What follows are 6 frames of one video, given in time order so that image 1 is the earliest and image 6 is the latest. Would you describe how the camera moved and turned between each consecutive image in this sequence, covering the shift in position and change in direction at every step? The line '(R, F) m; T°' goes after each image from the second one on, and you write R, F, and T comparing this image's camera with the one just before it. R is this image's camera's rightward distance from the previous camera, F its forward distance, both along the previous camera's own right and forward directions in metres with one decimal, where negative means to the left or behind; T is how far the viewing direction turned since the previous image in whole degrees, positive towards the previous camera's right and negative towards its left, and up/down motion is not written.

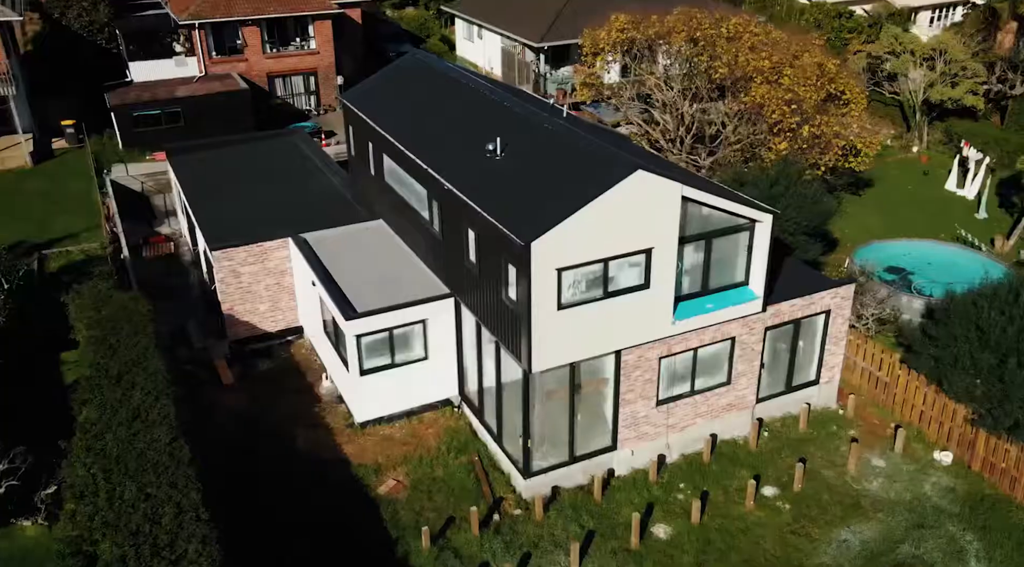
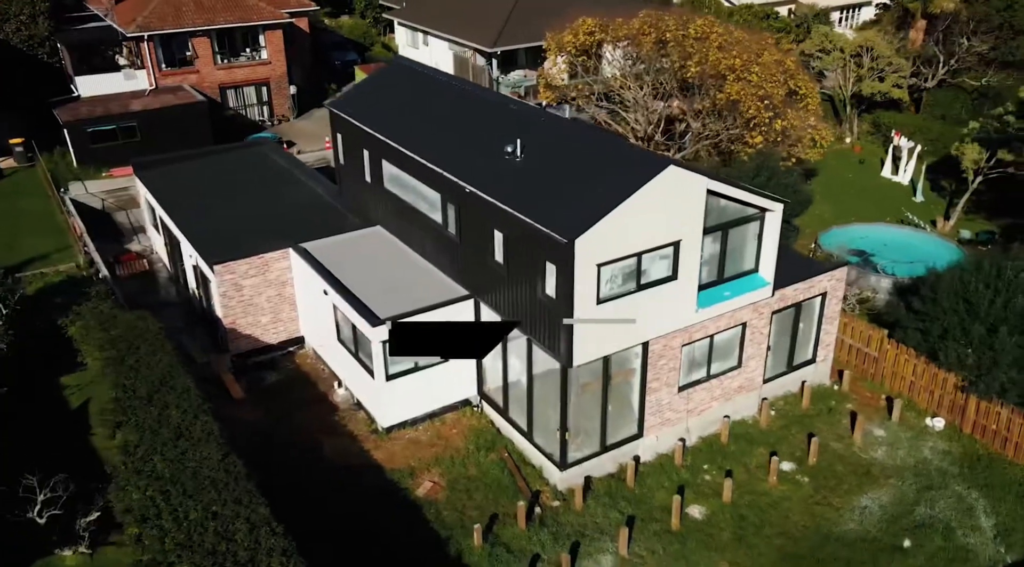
(-2.6, -0.2) m; +6°
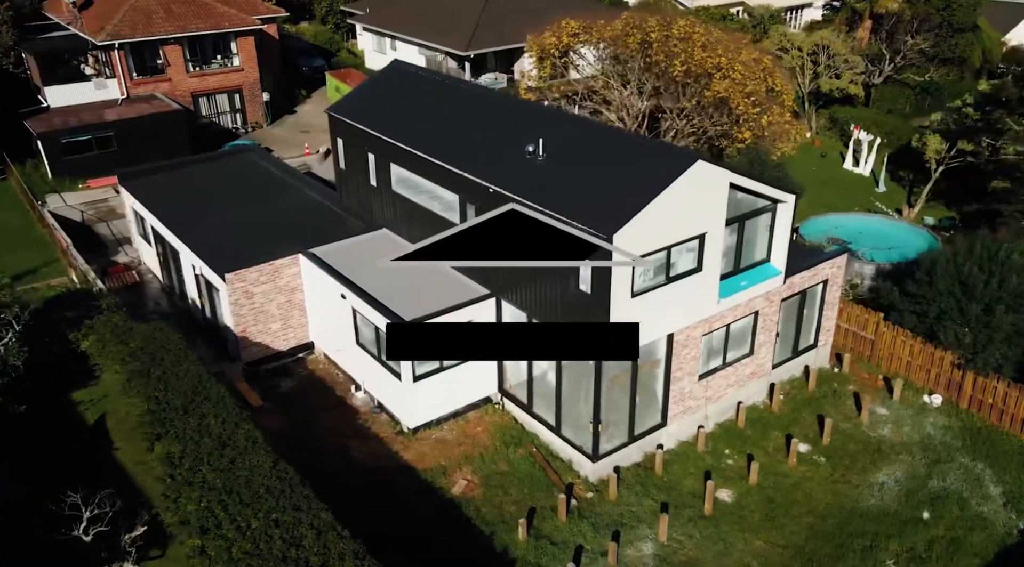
(-2.0, -0.2) m; +4°
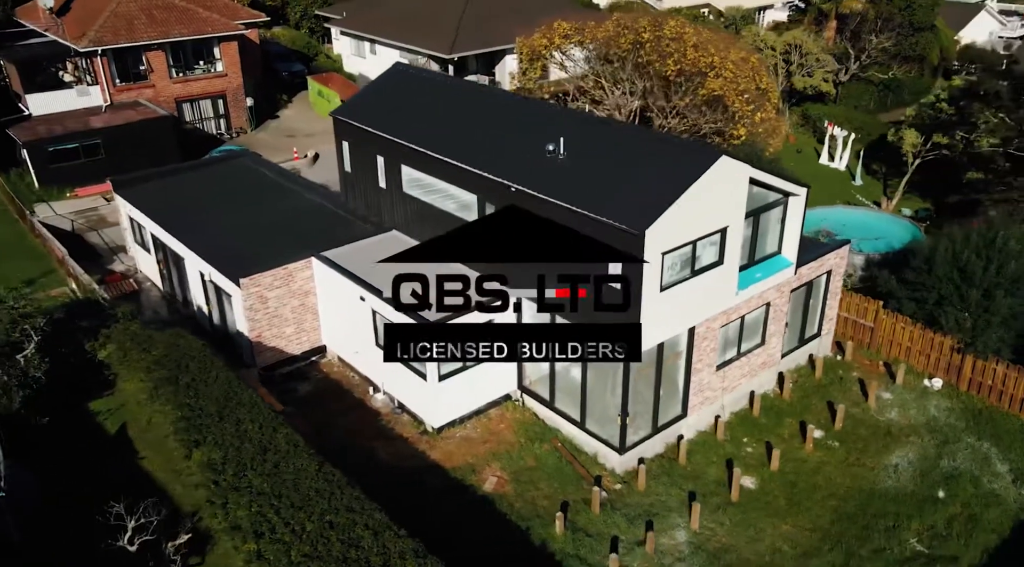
(-1.6, -0.2) m; +3°
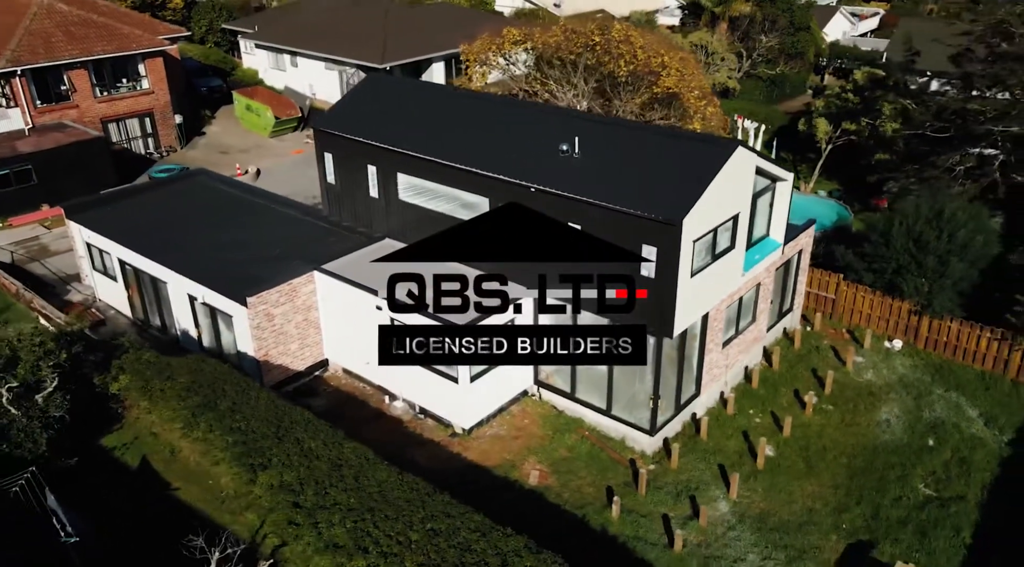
(-3.7, -0.1) m; +9°
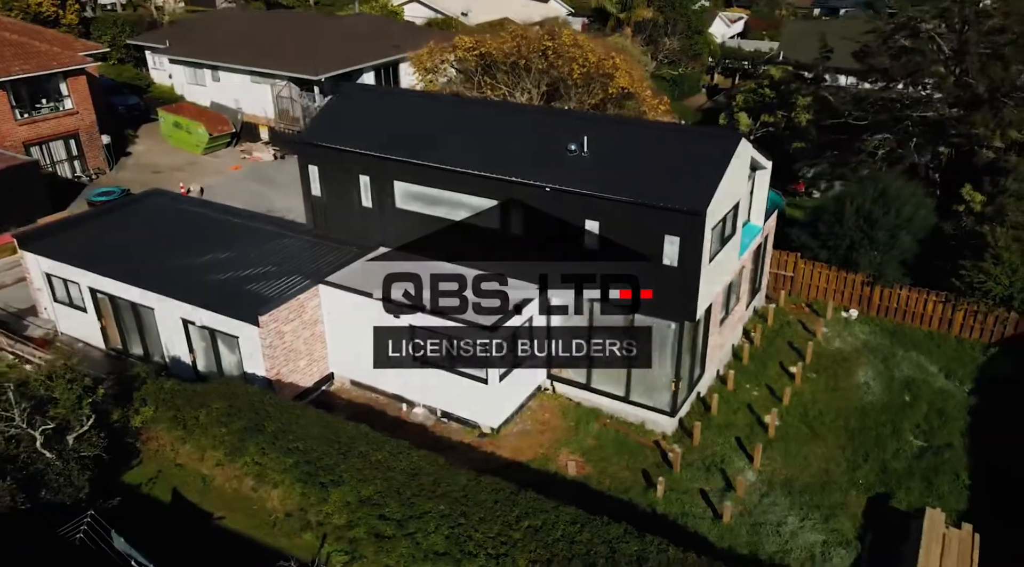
(-3.6, -0.1) m; +9°
